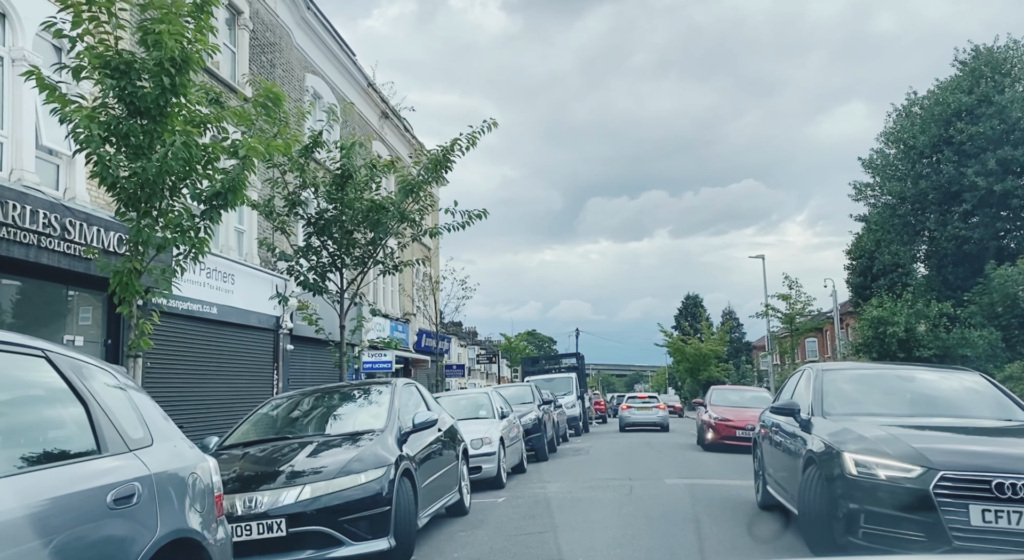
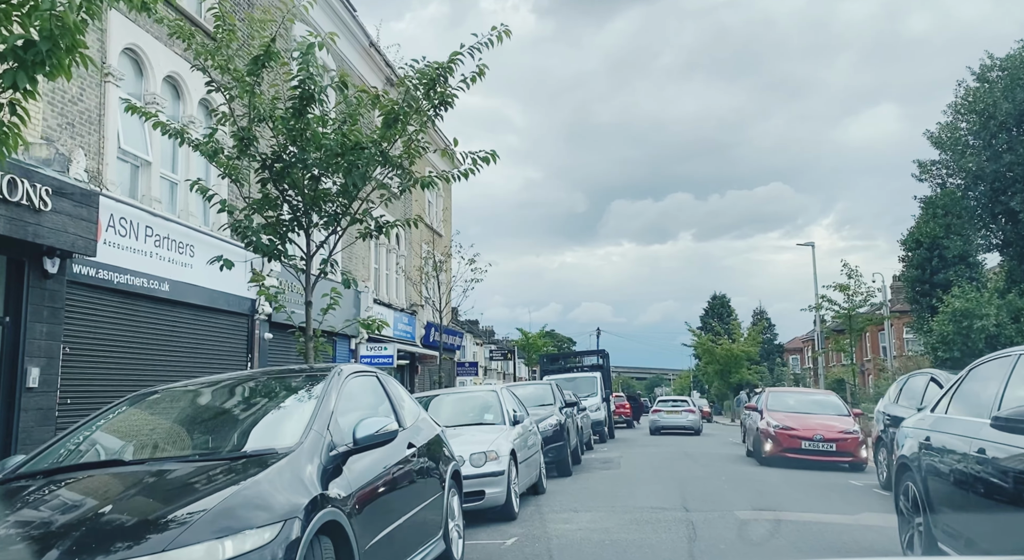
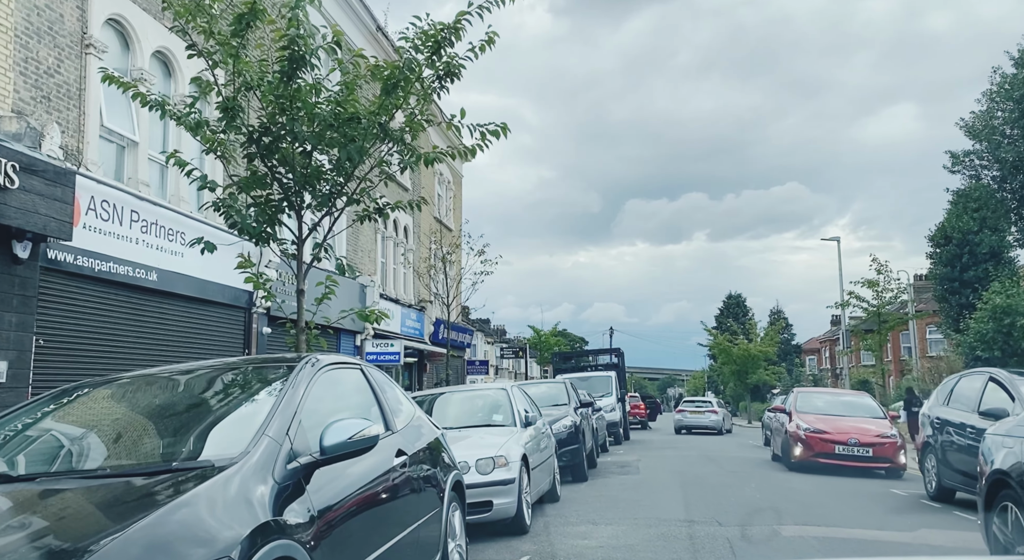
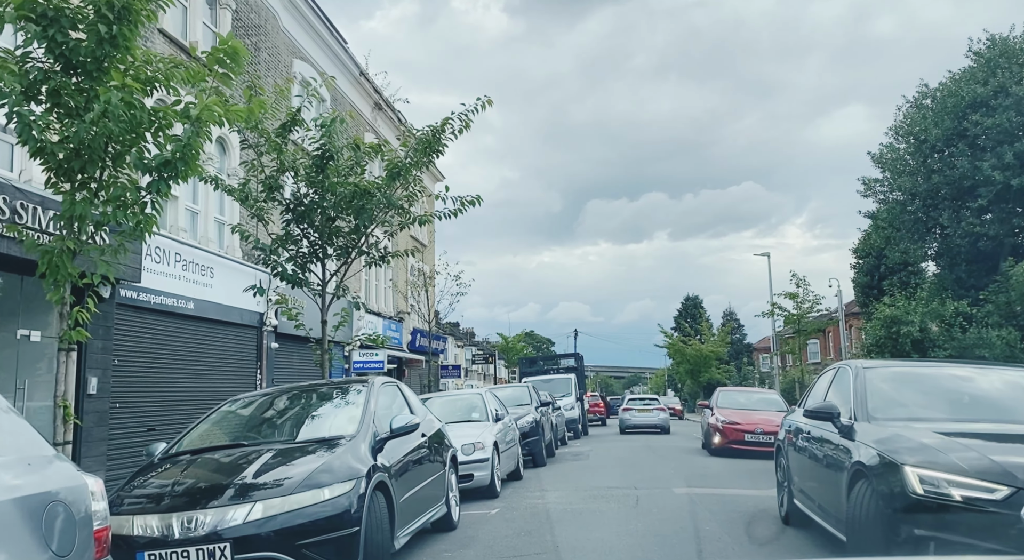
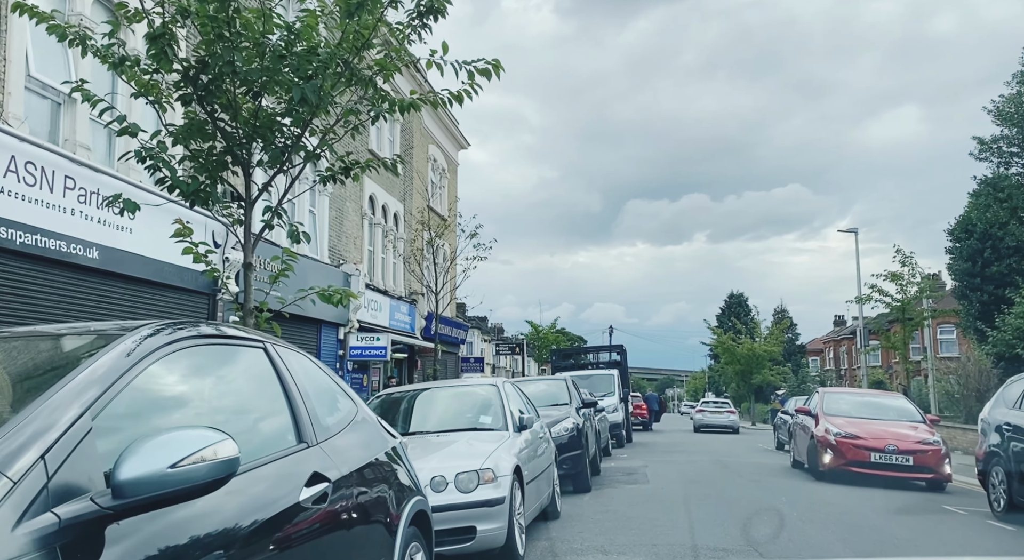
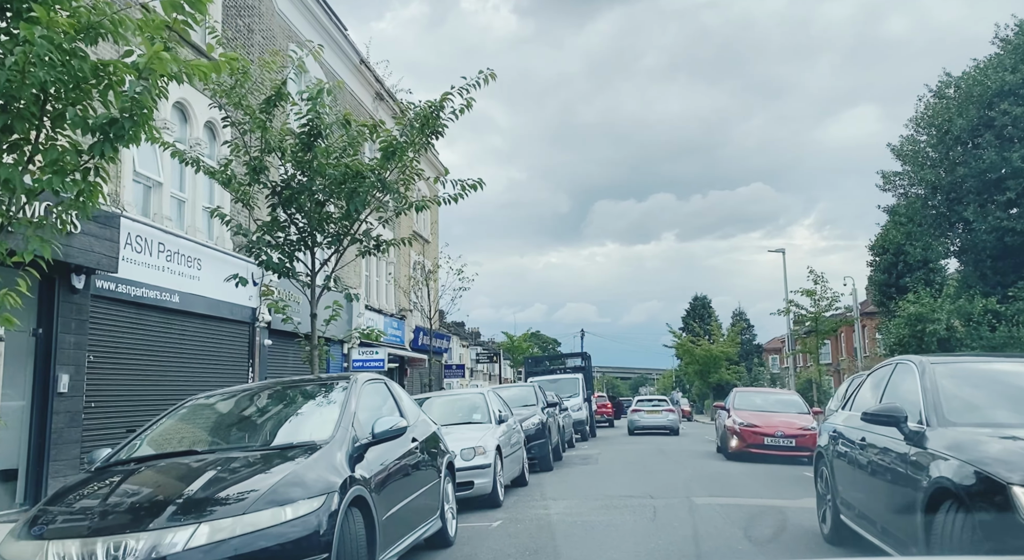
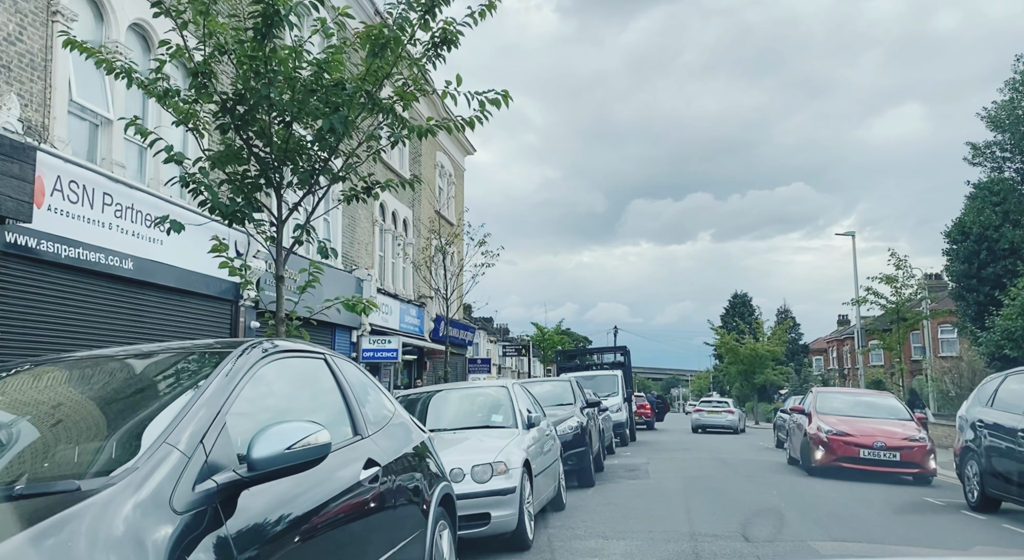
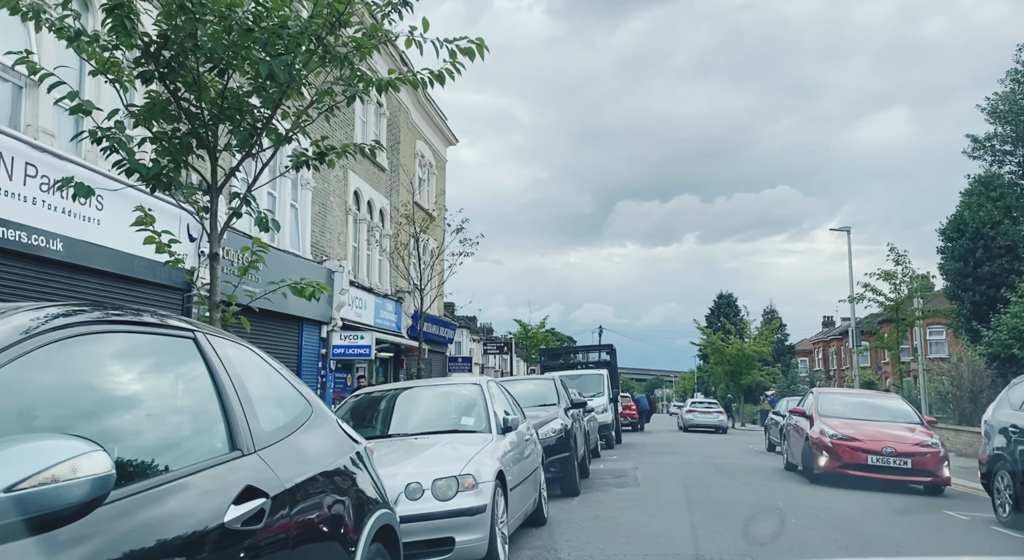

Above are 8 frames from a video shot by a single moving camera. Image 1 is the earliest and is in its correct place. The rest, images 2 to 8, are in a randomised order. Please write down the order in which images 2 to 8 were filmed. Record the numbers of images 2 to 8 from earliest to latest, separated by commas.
4, 6, 2, 3, 7, 5, 8
